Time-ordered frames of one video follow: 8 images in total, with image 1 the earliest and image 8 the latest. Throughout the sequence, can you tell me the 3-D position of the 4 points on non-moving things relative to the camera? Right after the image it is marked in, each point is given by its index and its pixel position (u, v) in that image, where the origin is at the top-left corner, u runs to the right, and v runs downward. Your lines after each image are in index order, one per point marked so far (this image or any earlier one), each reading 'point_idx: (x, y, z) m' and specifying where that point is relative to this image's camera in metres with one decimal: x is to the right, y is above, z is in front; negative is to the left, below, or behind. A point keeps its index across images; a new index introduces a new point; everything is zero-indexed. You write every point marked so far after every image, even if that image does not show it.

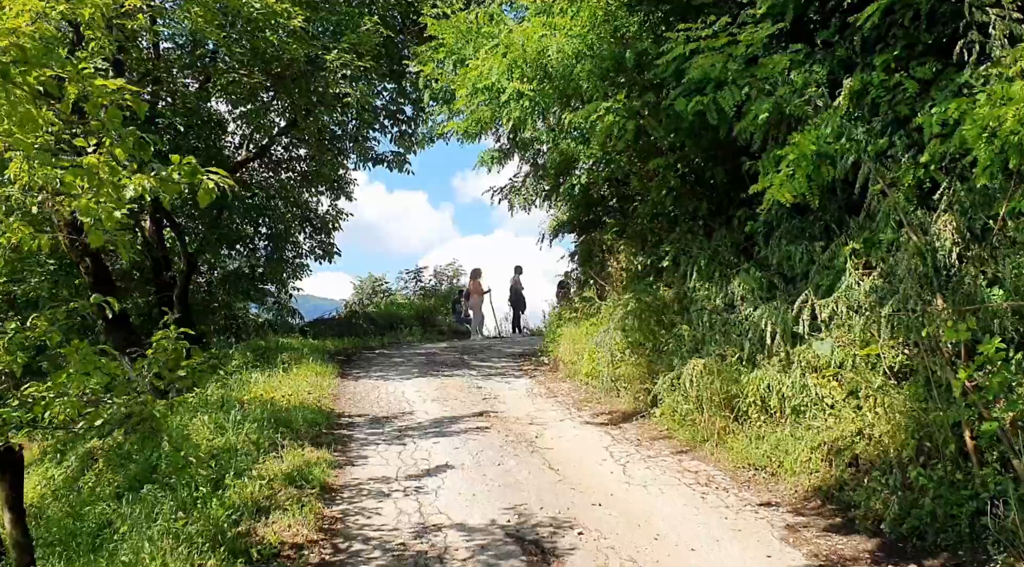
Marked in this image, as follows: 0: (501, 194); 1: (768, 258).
0: (-0.2, +1.8, +15.8) m
1: (+2.6, +0.2, +7.8) m
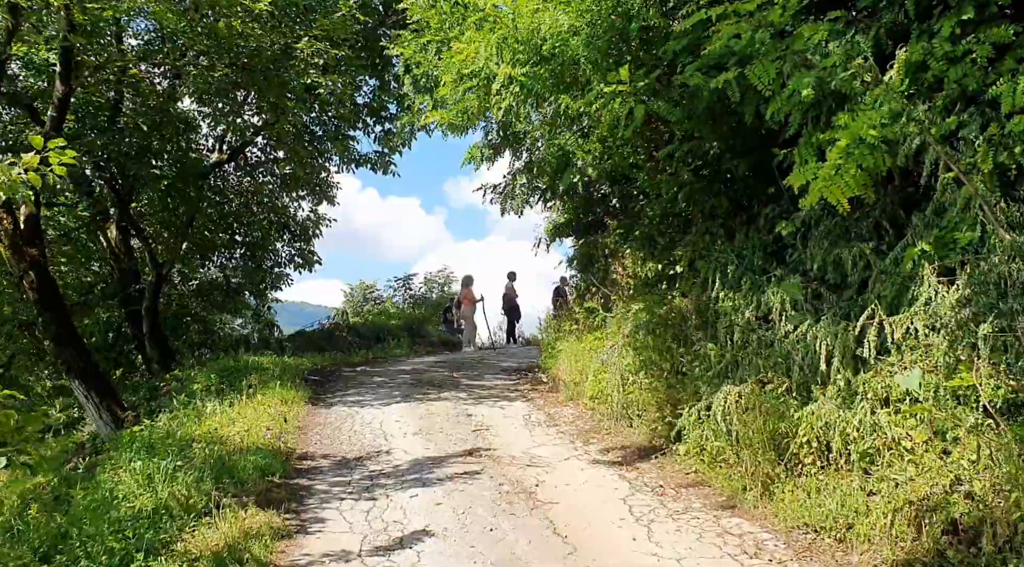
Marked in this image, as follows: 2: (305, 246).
0: (-0.3, +1.7, +14.6) m
1: (+2.5, +0.2, +6.6) m
2: (-5.1, +0.9, +19.2) m
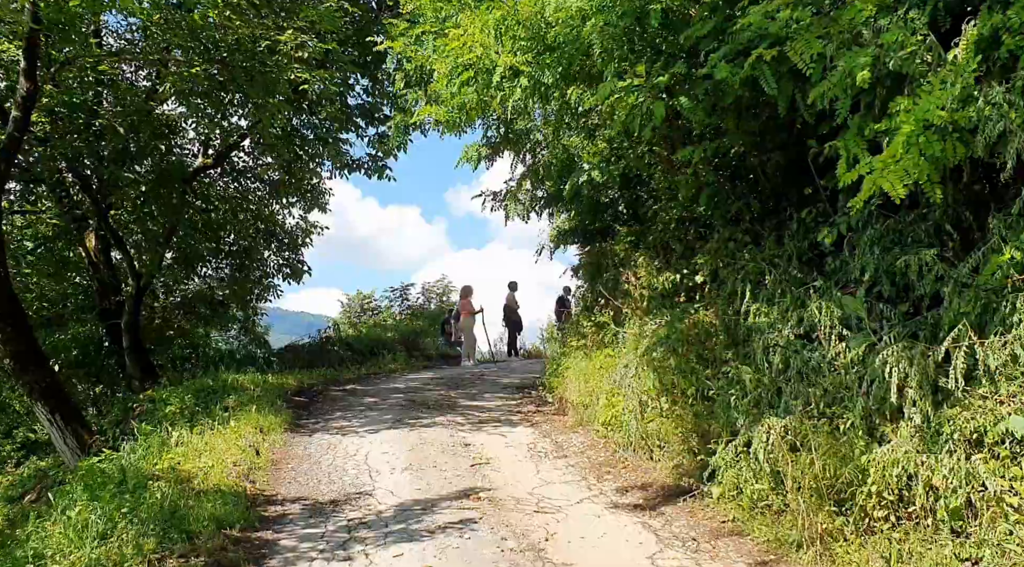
0: (-0.3, +1.5, +13.7) m
1: (+2.5, +0.1, +5.7) m
2: (-5.1, +0.7, +18.3) m
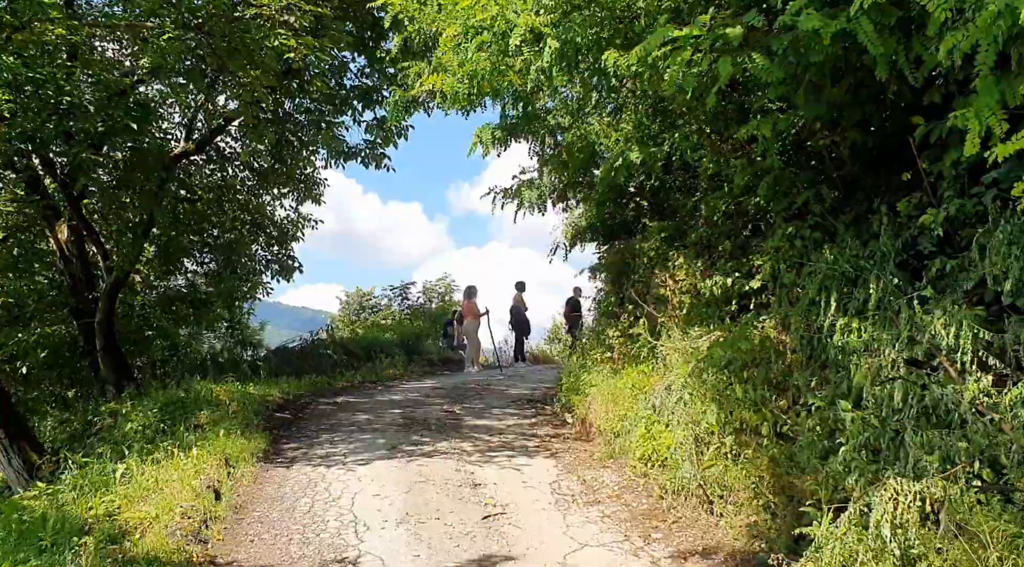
0: (-0.1, +1.5, +12.4) m
1: (+2.7, 0.0, +4.4) m
2: (-4.9, +0.7, +17.0) m
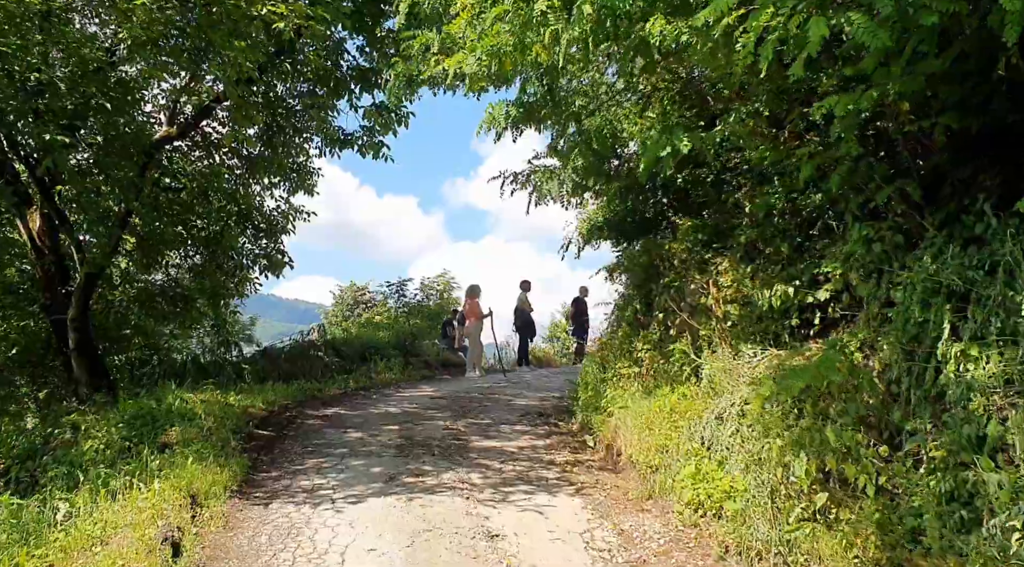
0: (0.0, +1.4, +11.3) m
1: (+2.9, -0.1, +3.4) m
2: (-4.8, +0.8, +15.9) m
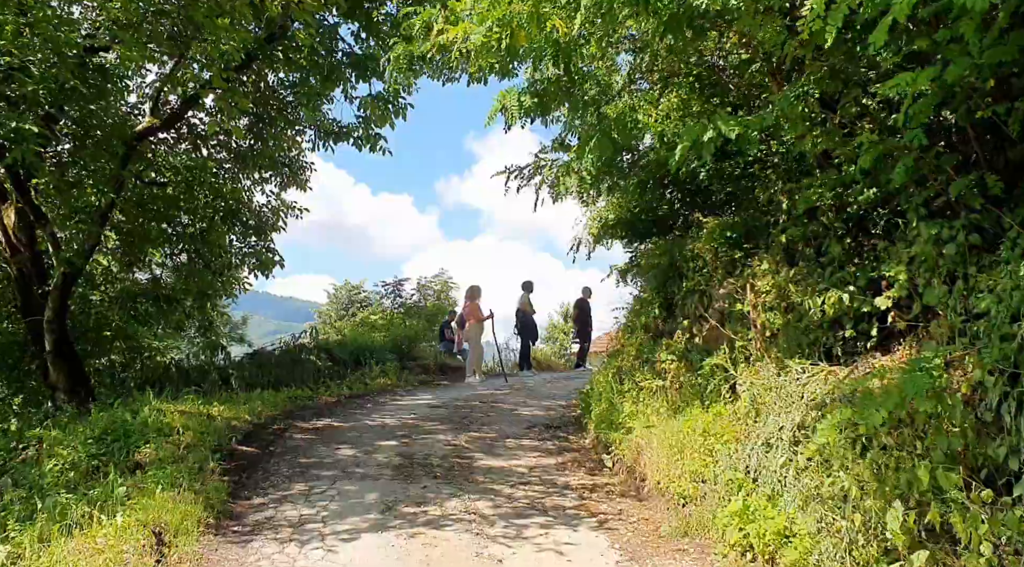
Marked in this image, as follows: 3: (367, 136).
0: (+0.1, +1.4, +10.6) m
1: (+3.0, -0.1, +2.7) m
2: (-4.8, +0.8, +15.1) m
3: (-2.5, +2.5, +13.5) m
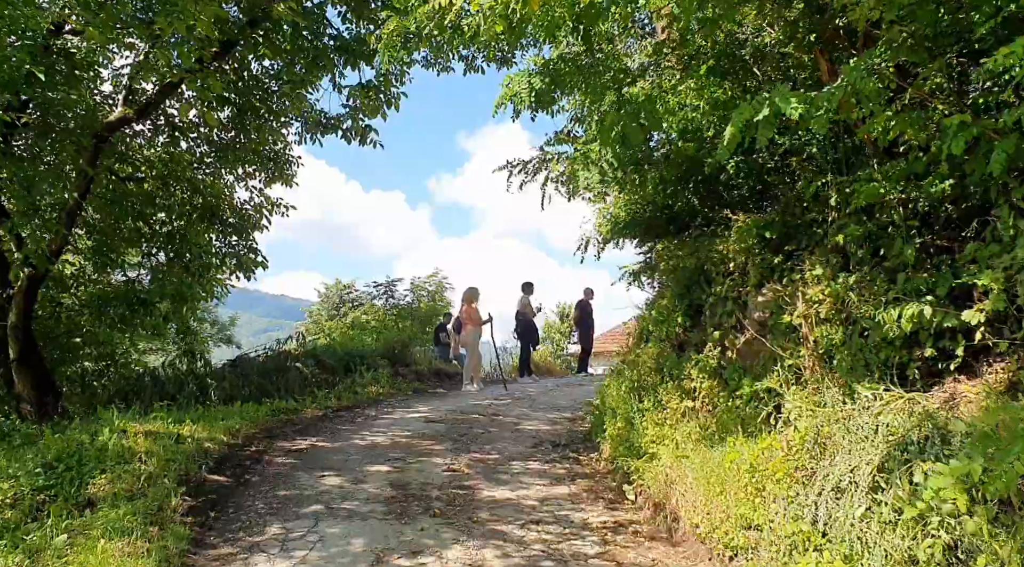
0: (+0.1, +1.4, +9.7) m
1: (+3.1, -0.2, +1.8) m
2: (-4.8, +0.8, +14.2) m
3: (-2.5, +2.5, +12.5) m
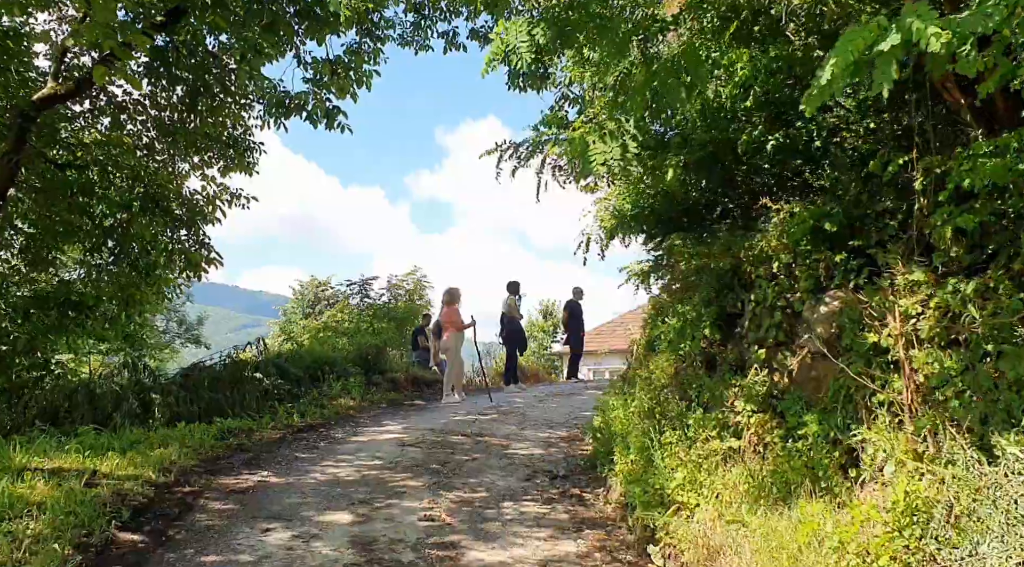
0: (0.0, +1.4, +8.4) m
1: (+3.2, -0.3, +0.6) m
2: (-5.0, +0.8, +12.8) m
3: (-2.7, +2.5, +11.1) m
